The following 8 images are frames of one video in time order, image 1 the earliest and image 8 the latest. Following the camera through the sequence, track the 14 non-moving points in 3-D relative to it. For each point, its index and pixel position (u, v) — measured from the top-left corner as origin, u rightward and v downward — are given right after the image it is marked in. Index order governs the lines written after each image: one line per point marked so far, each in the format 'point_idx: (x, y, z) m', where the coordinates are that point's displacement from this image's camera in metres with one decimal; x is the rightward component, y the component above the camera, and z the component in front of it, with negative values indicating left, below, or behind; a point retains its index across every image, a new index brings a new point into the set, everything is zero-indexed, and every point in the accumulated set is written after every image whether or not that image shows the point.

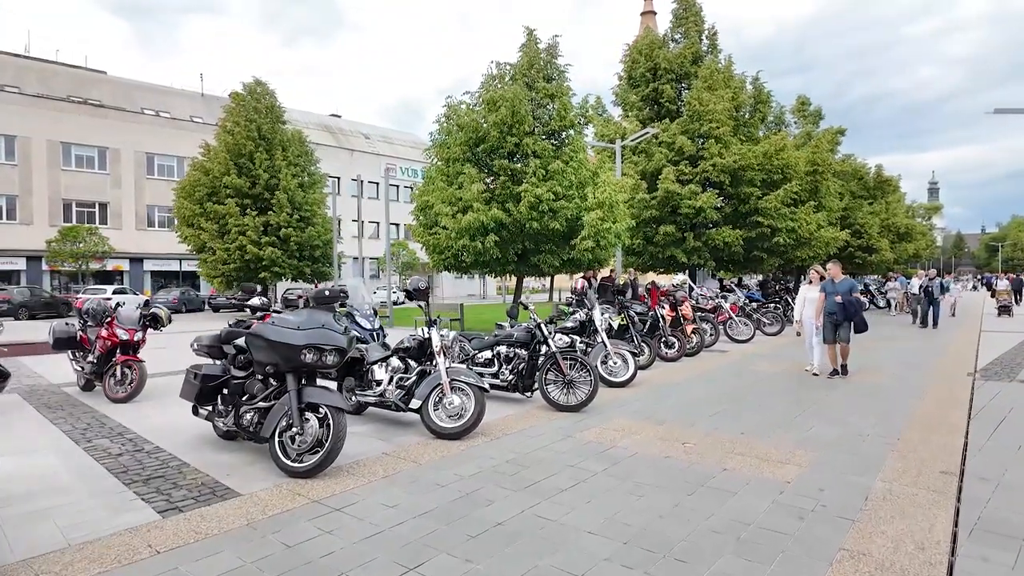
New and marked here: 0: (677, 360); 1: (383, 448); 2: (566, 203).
0: (+3.3, -1.4, +11.8) m
1: (-1.3, -1.6, +5.8) m
2: (+1.4, +2.3, +15.6) m
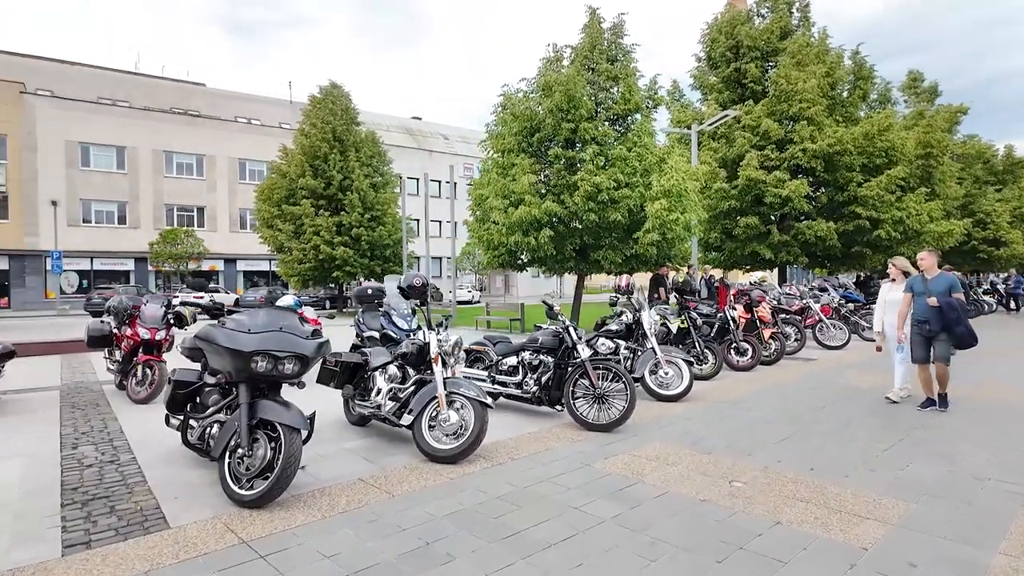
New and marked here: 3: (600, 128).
0: (+4.1, -1.4, +10.2) m
1: (-1.3, -1.5, +5.0) m
2: (+2.8, +2.3, +14.3) m
3: (+2.2, +4.0, +14.7) m
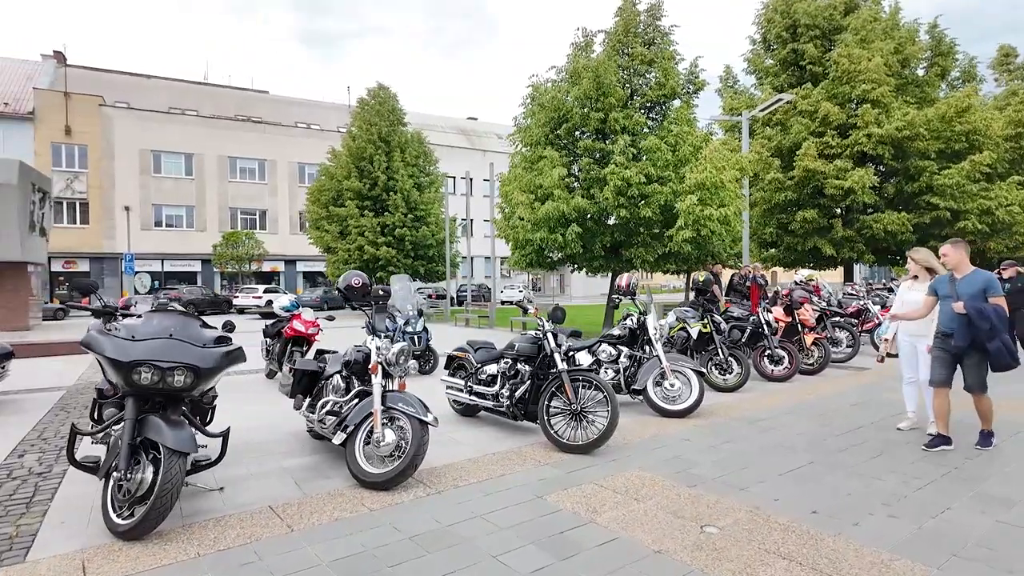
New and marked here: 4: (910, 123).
0: (+4.2, -1.4, +9.1) m
1: (-1.7, -1.6, +4.4) m
2: (+3.3, +2.3, +13.3) m
3: (+2.8, +4.0, +13.8) m
4: (+11.1, +4.6, +16.4) m
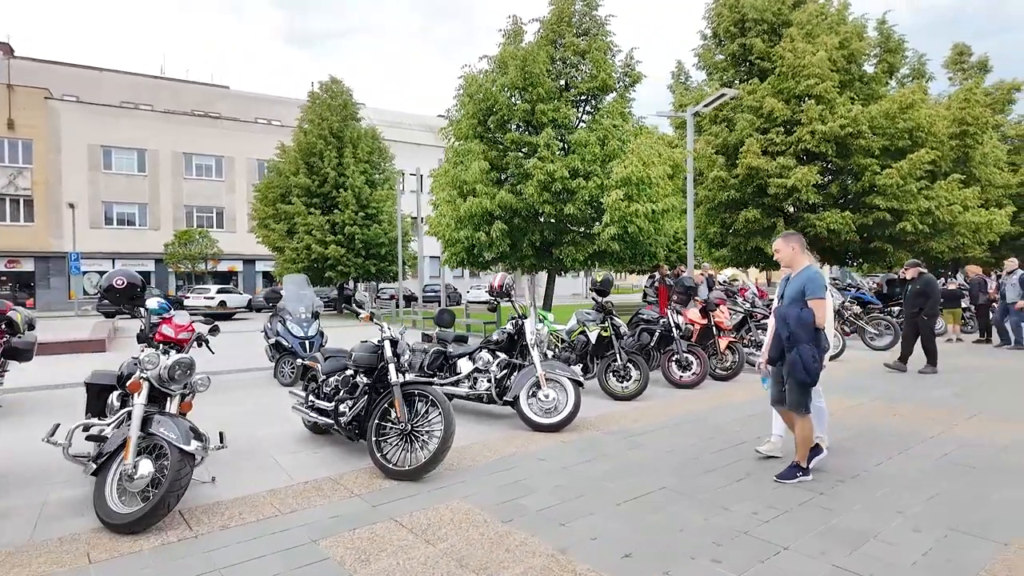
0: (+2.6, -1.4, +8.5) m
1: (-3.1, -1.6, +3.7) m
2: (+1.6, +2.3, +12.7) m
3: (+1.1, +4.0, +13.1) m
4: (+9.3, +4.6, +16.1) m
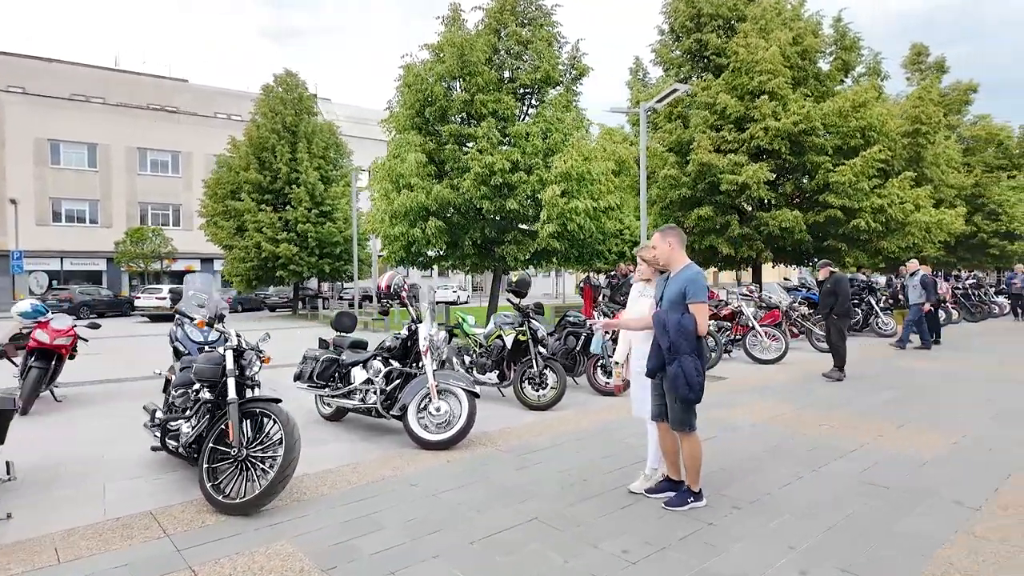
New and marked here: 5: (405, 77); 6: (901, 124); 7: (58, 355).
0: (+1.5, -1.4, +8.0) m
1: (-4.1, -1.6, +2.9) m
2: (+0.3, +2.3, +12.1) m
3: (-0.2, +4.0, +12.6) m
4: (+7.8, +4.6, +15.8) m
5: (-2.4, +4.7, +13.1) m
6: (+11.6, +4.9, +17.6) m
7: (-5.9, -0.9, +7.6) m
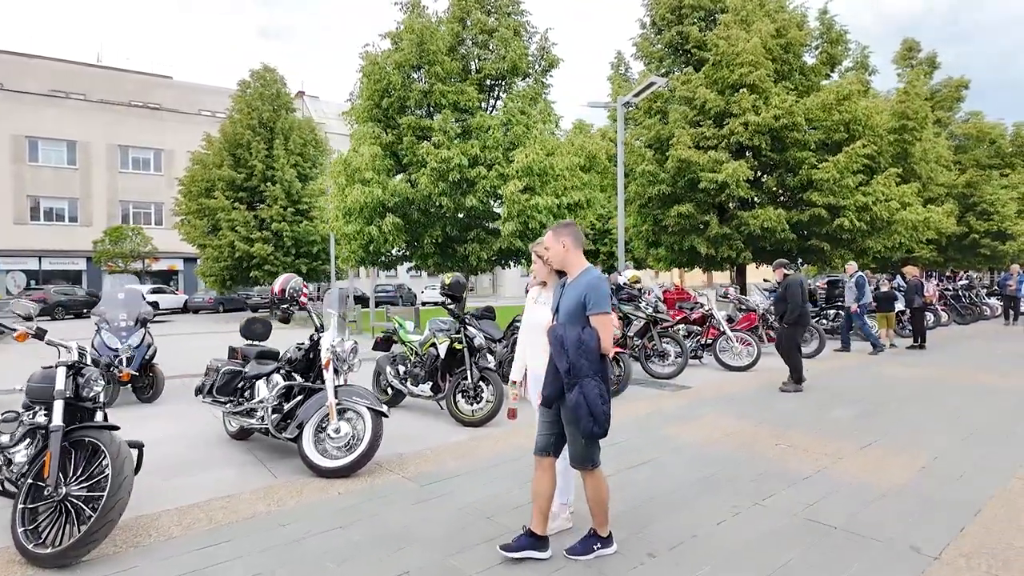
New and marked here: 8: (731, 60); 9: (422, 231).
0: (+0.7, -1.5, +7.3) m
1: (-4.9, -1.6, +2.3) m
2: (-0.5, +2.3, +11.4) m
3: (-1.0, +3.9, +11.9) m
4: (+7.1, +4.5, +15.1) m
5: (-3.1, +4.6, +12.4) m
6: (+10.8, +4.8, +17.0) m
7: (-6.6, -0.9, +7.0) m
8: (+5.9, +6.1, +15.8) m
9: (-1.9, +1.2, +12.2) m
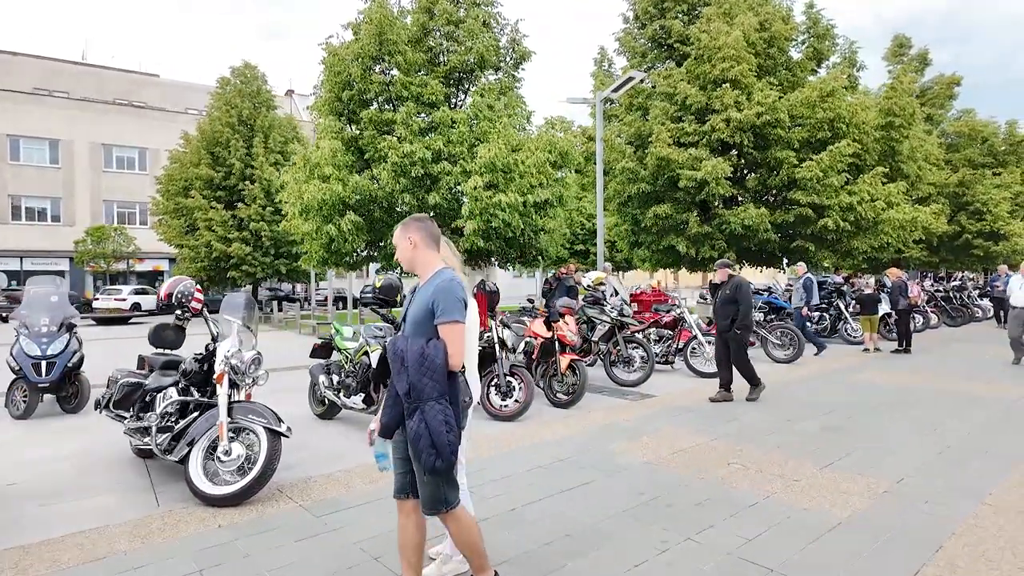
0: (+0.1, -1.5, +6.8) m
1: (-5.5, -1.7, +1.7) m
2: (-1.1, +2.2, +10.9) m
3: (-1.6, +3.9, +11.4) m
4: (+6.4, +4.5, +14.6) m
5: (-3.8, +4.6, +11.9) m
6: (+10.1, +4.8, +16.5) m
7: (-7.3, -0.9, +6.4) m
8: (+5.2, +6.1, +15.3) m
9: (-2.5, +1.1, +11.7) m
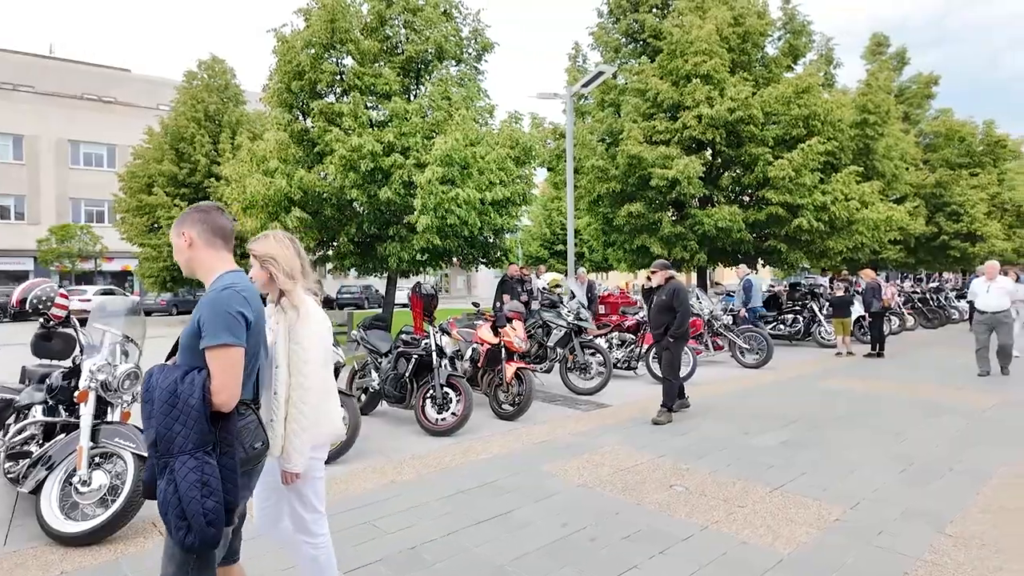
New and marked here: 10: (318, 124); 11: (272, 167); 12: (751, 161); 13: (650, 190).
0: (-0.6, -1.5, +6.3) m
1: (-6.1, -1.7, +1.1) m
2: (-1.9, +2.2, +10.3) m
3: (-2.4, +3.9, +10.8) m
4: (+5.6, +4.5, +14.2) m
5: (-4.6, +4.6, +11.3) m
6: (+9.3, +4.8, +16.1) m
7: (-7.9, -1.0, +5.7) m
8: (+4.4, +6.0, +14.9) m
9: (-3.3, +1.1, +11.1) m
10: (-3.5, +2.9, +10.7) m
11: (-4.3, +2.1, +10.5) m
12: (+5.9, +3.2, +14.6) m
13: (+3.5, +2.5, +14.9) m
